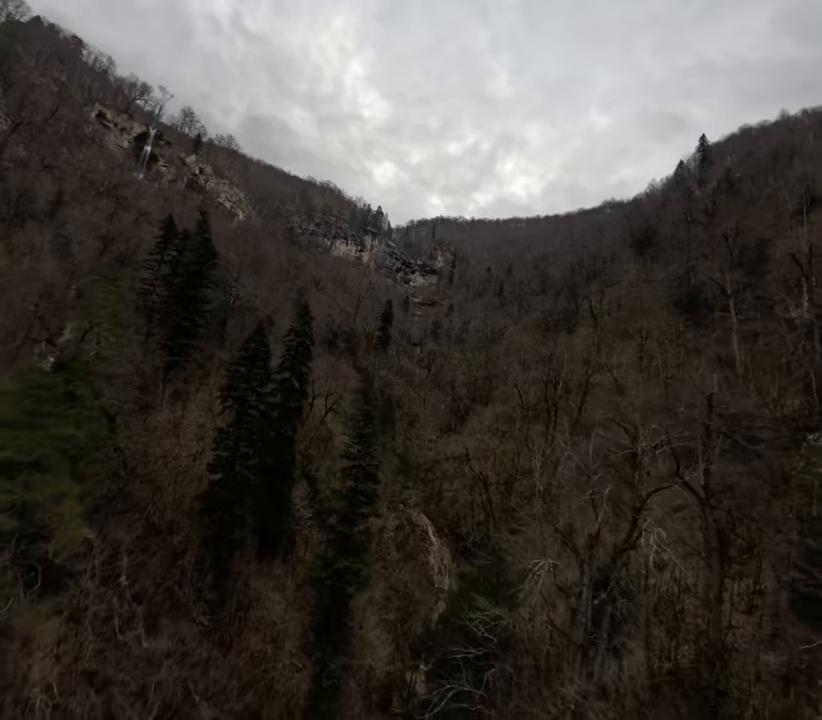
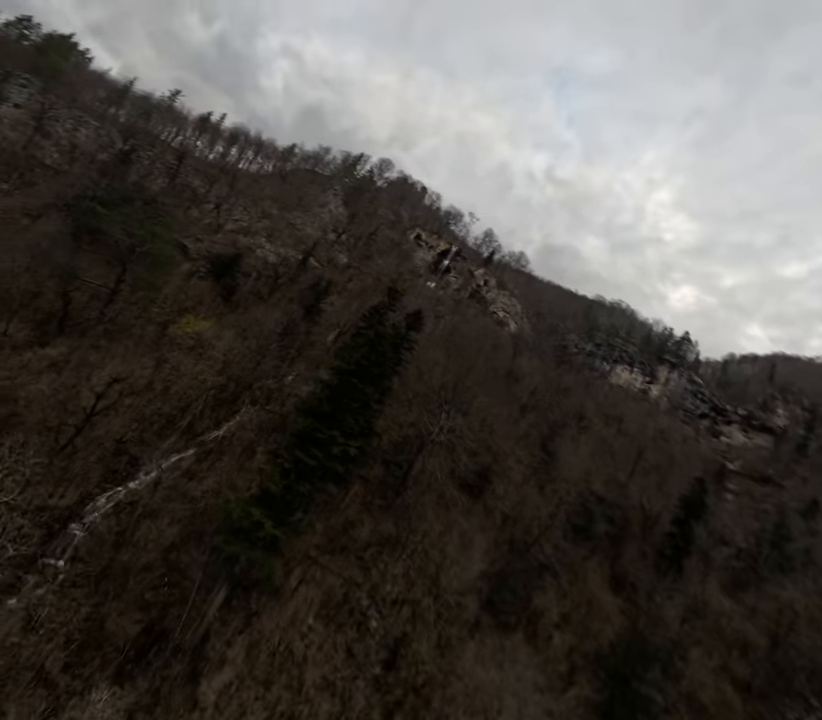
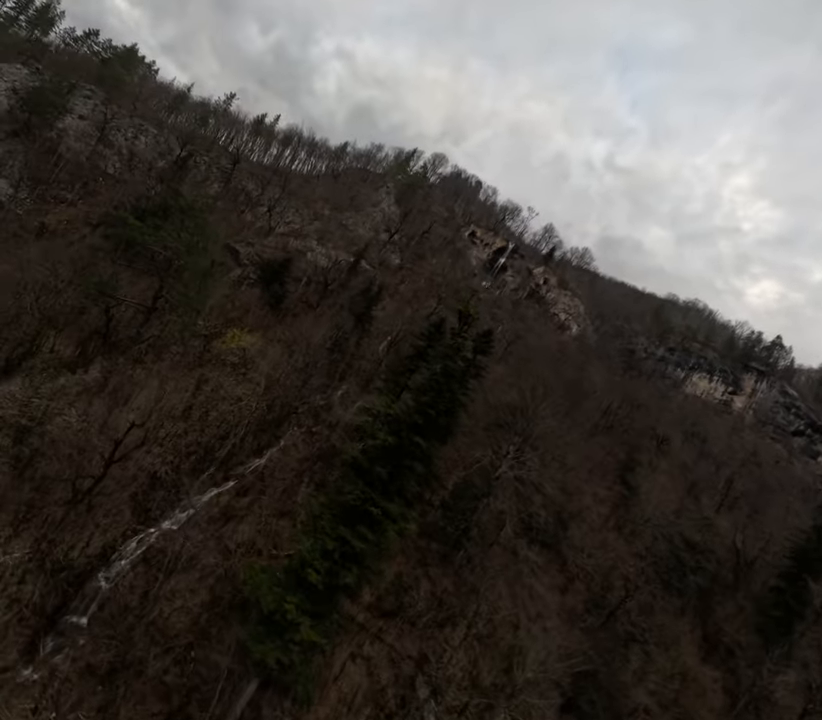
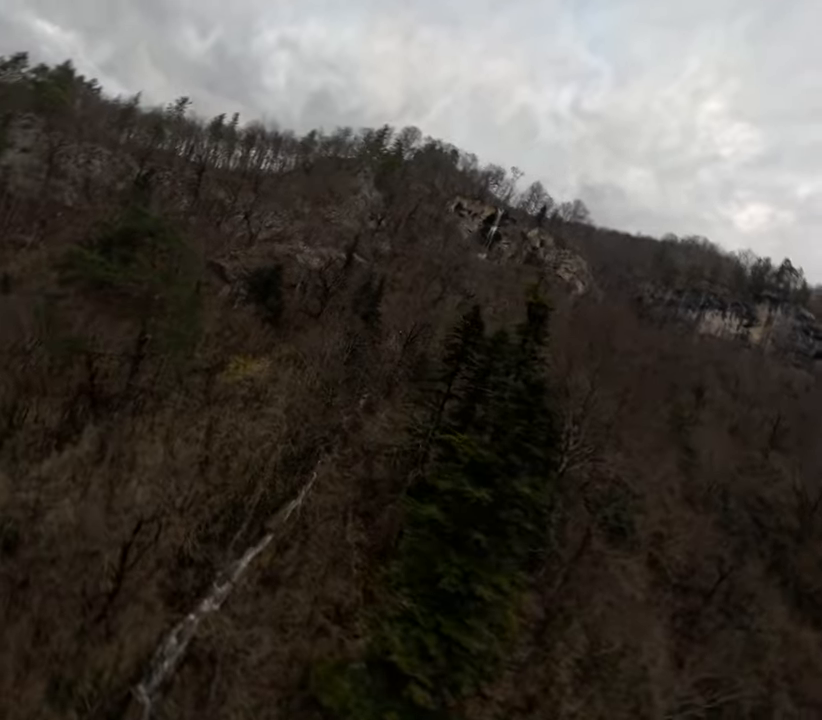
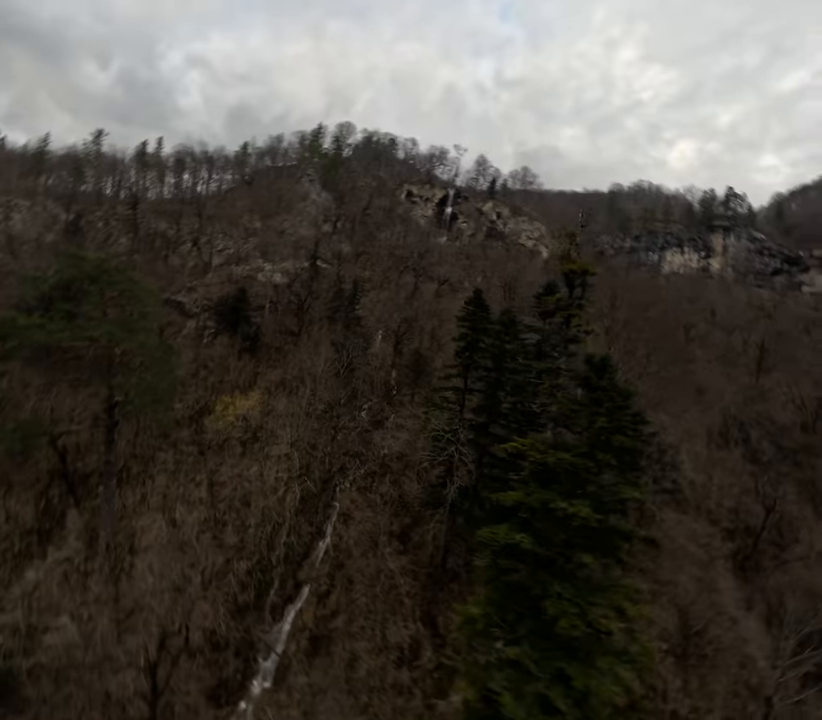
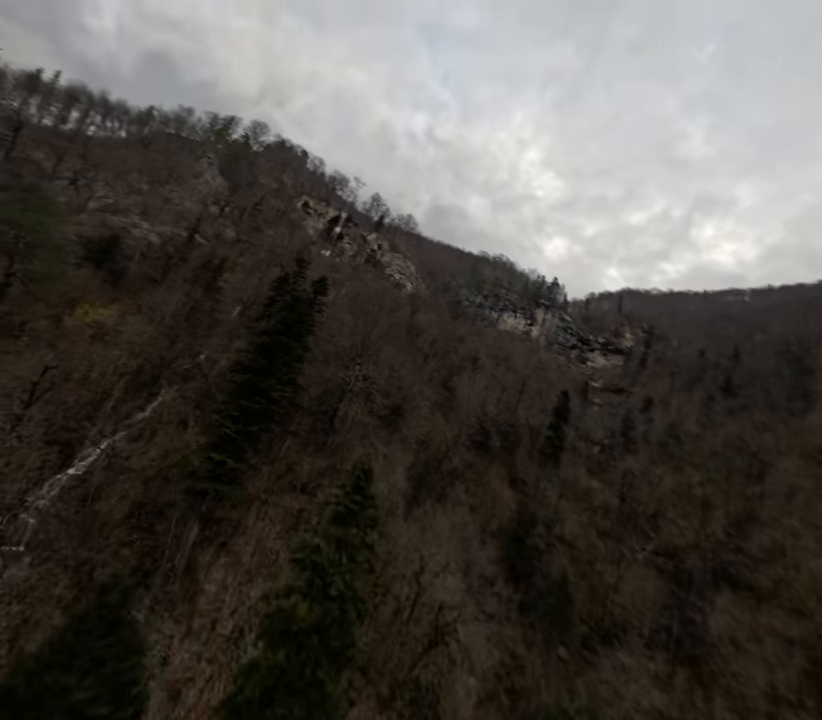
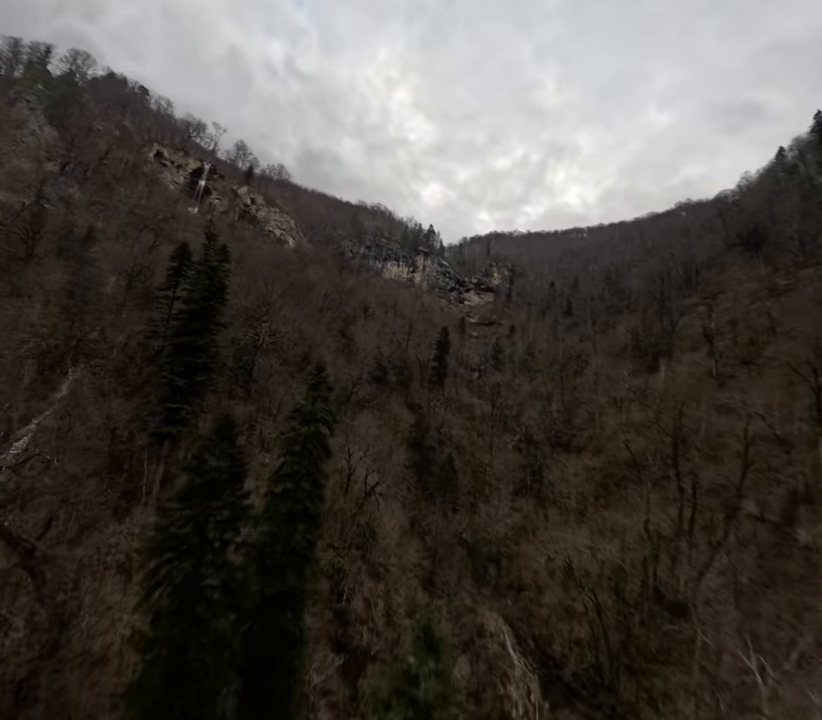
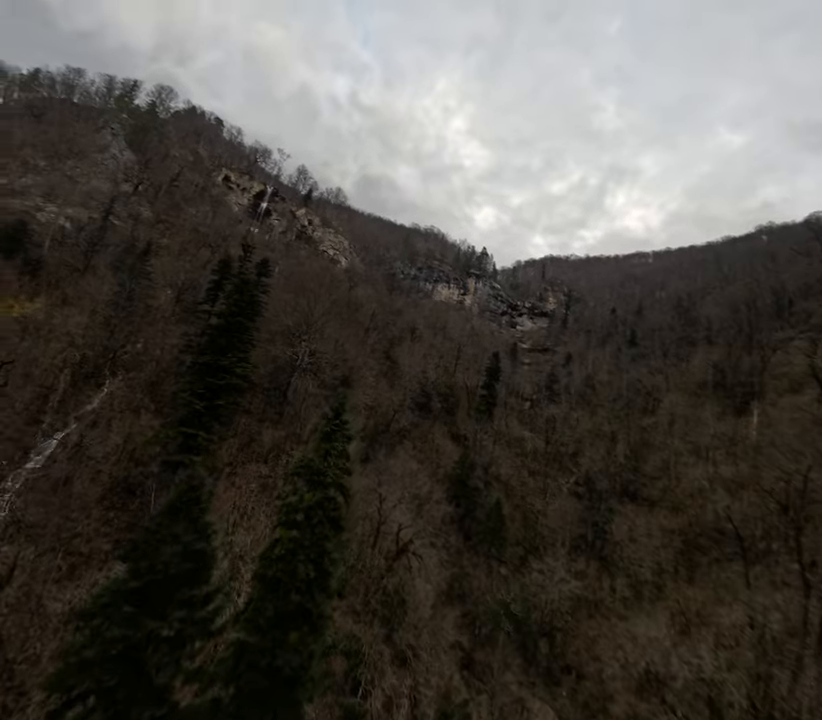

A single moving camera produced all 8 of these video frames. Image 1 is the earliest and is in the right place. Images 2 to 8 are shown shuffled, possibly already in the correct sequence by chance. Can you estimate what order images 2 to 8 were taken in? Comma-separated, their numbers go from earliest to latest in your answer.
7, 8, 6, 2, 3, 4, 5
